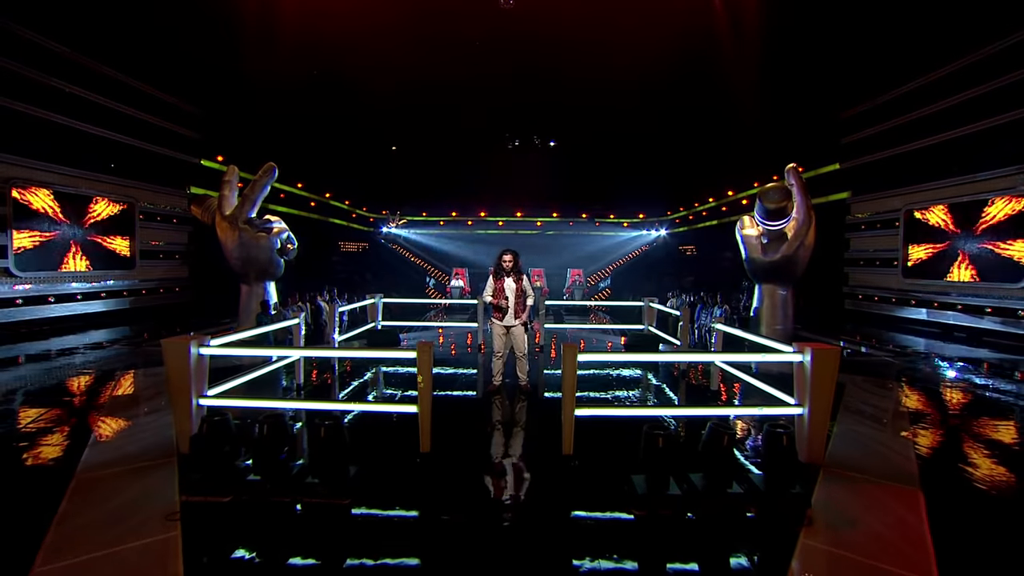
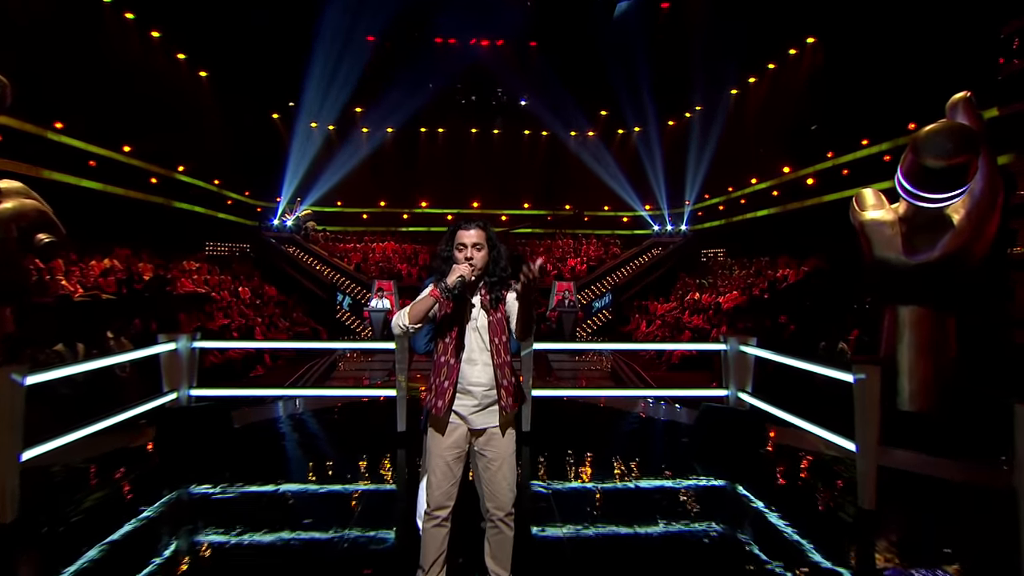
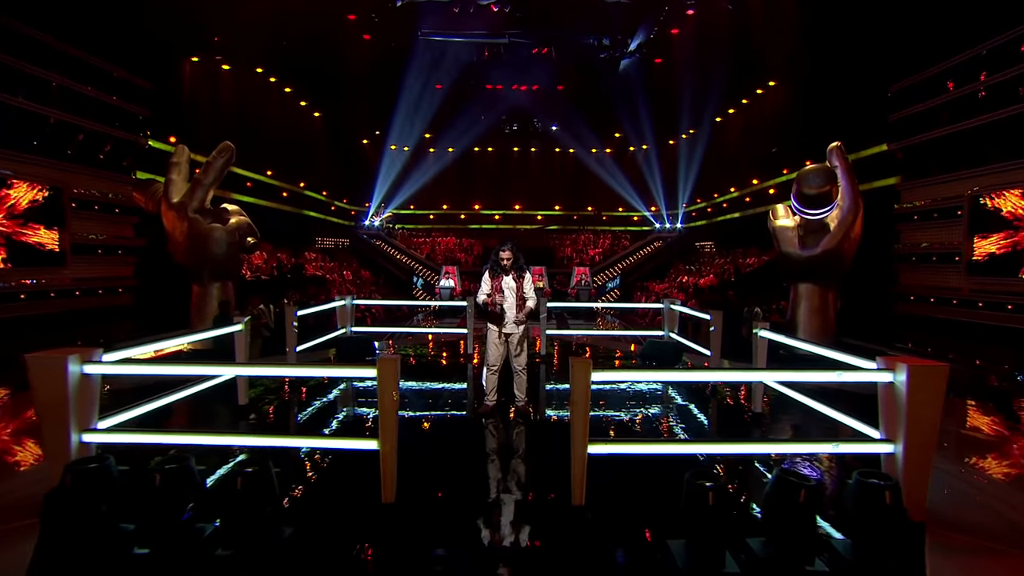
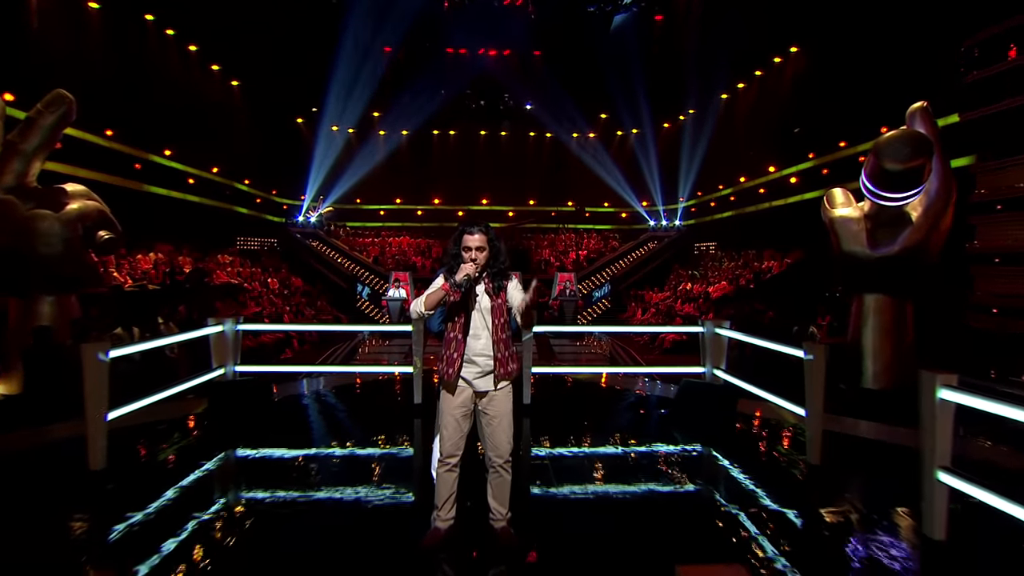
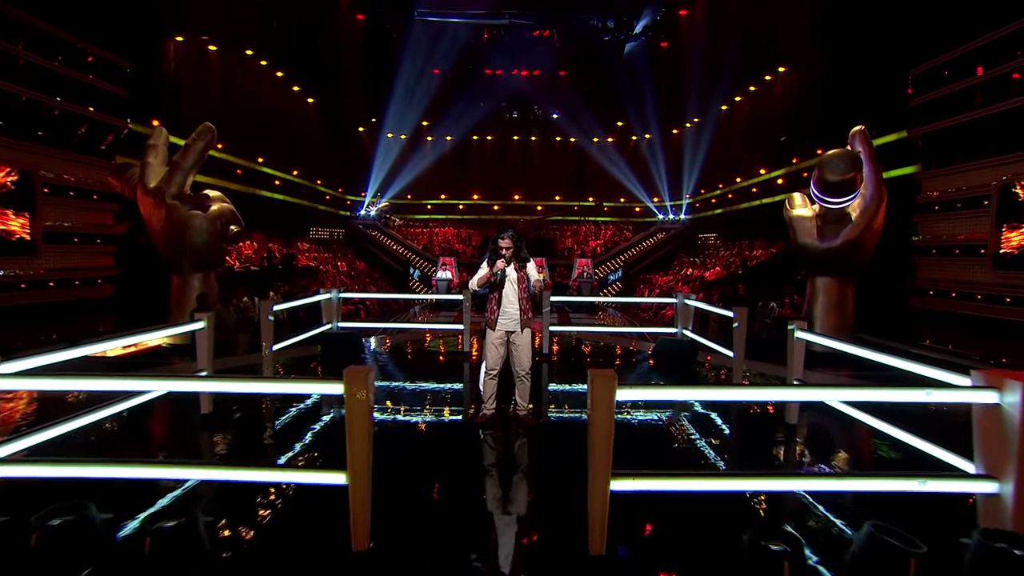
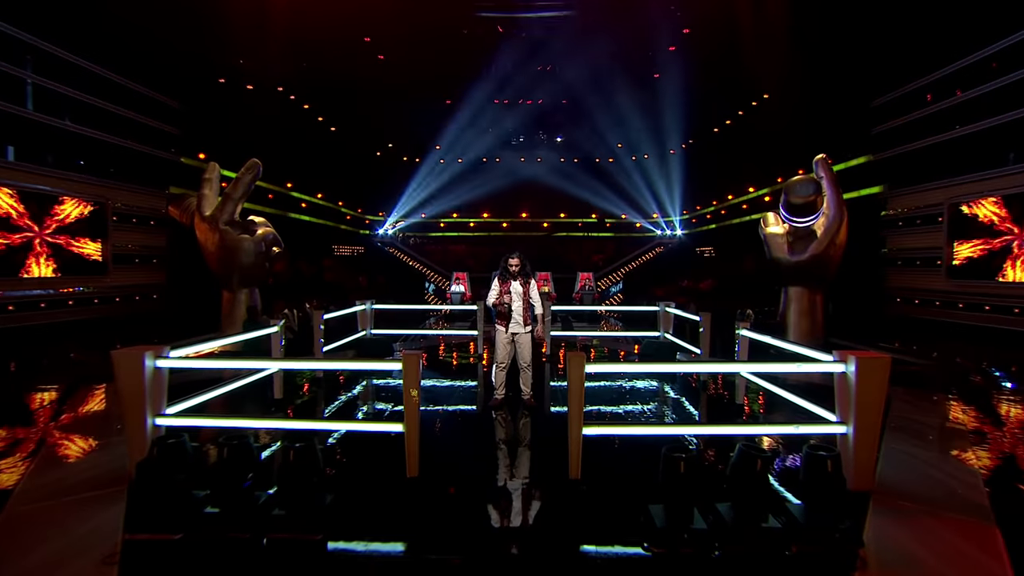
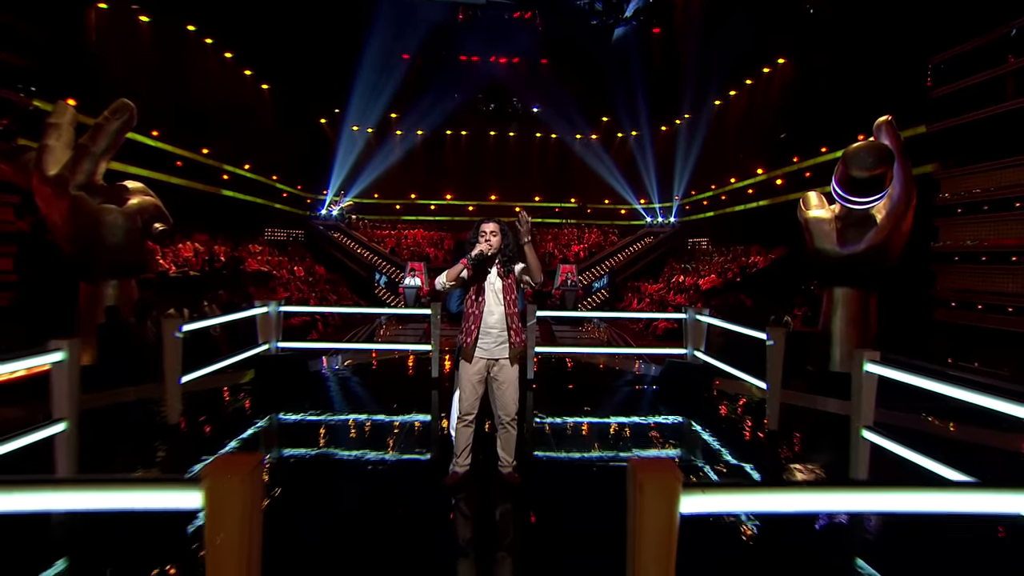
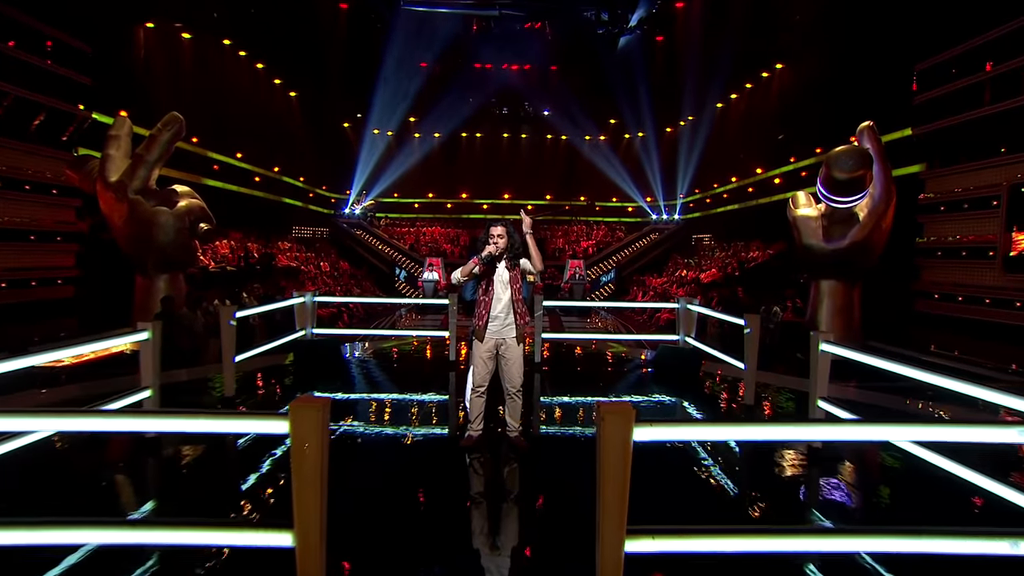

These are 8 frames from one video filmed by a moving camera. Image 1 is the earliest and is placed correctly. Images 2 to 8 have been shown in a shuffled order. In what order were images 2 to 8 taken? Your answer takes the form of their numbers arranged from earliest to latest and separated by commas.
6, 3, 5, 8, 7, 4, 2
